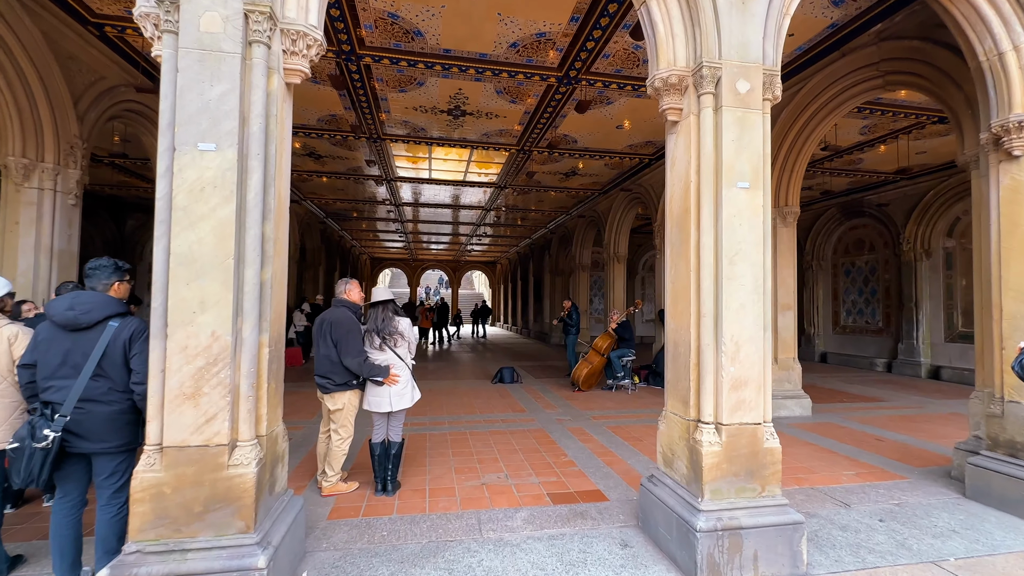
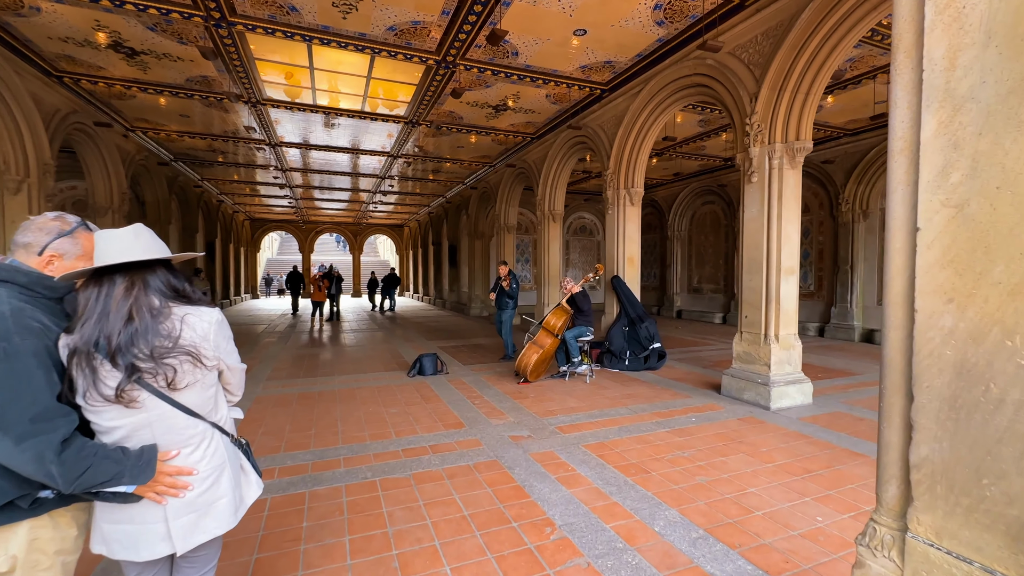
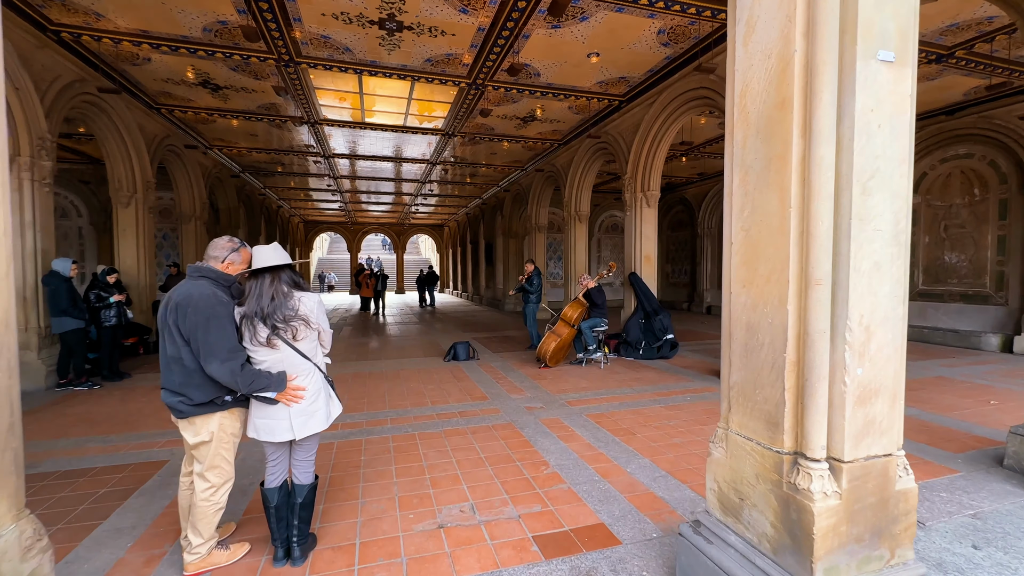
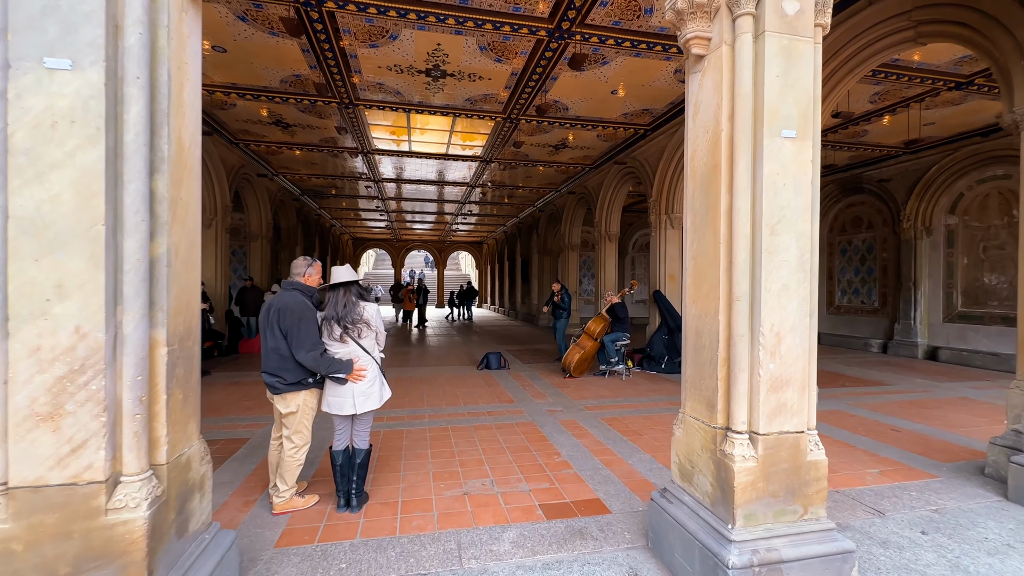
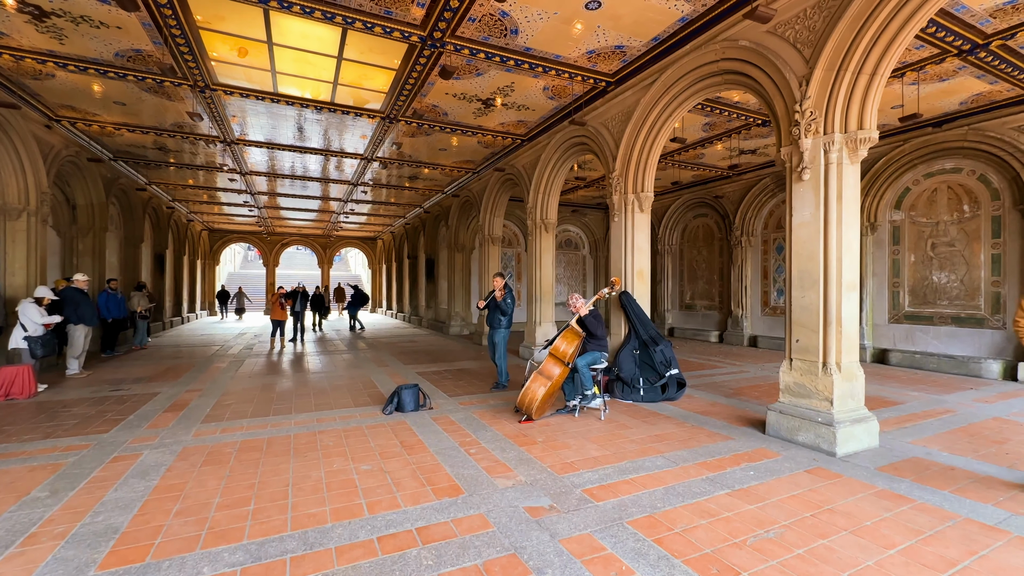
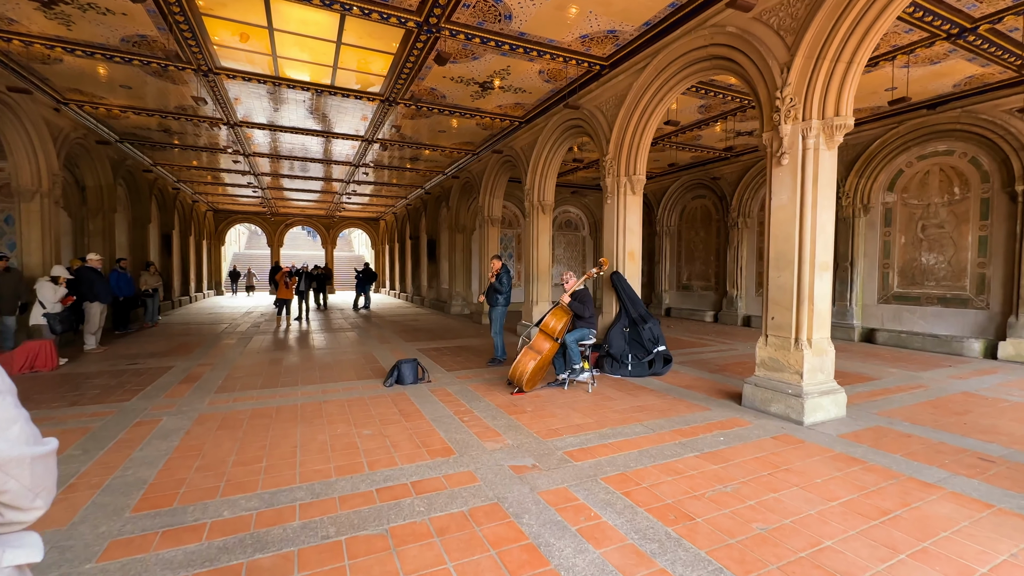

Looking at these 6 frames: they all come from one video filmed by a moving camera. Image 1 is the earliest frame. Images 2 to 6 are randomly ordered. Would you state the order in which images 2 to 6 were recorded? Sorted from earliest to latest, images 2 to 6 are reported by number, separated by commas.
4, 3, 2, 6, 5
